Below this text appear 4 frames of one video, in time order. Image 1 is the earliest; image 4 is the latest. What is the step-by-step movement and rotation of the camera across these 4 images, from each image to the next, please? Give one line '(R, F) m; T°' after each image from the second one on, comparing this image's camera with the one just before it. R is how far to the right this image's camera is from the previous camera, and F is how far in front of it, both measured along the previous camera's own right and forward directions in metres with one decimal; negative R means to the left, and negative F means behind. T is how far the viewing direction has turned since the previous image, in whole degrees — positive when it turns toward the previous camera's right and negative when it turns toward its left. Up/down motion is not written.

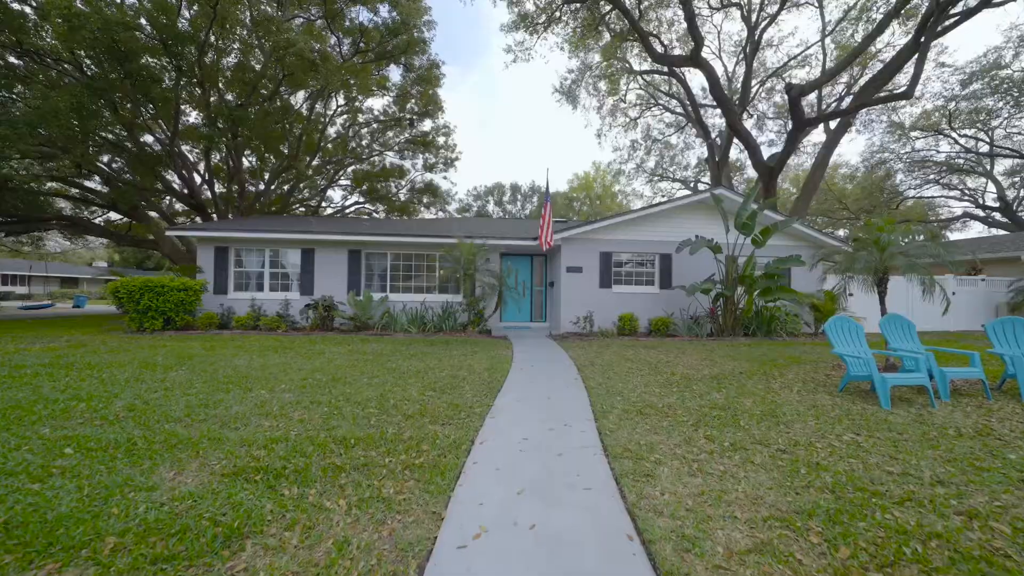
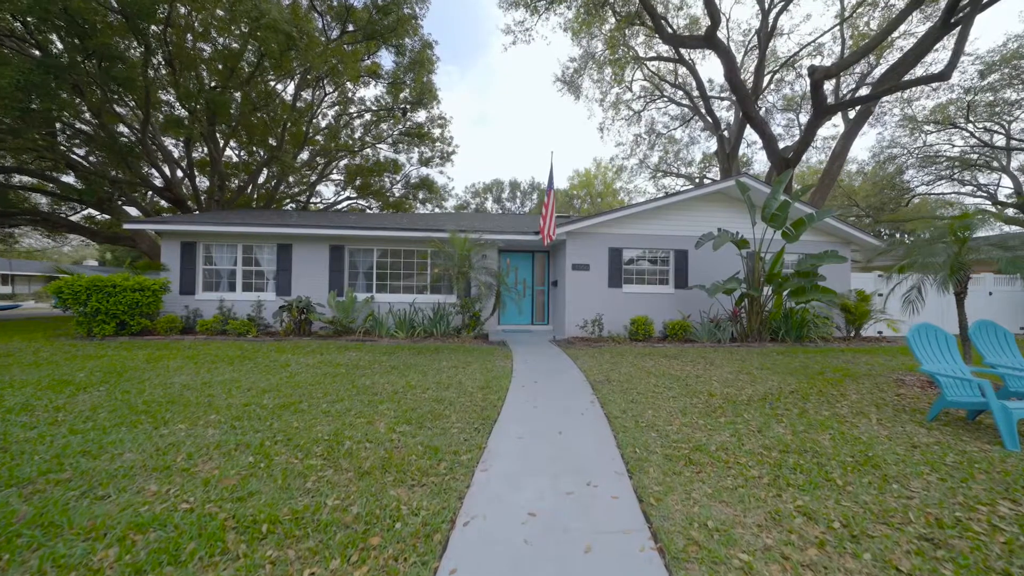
(0.0, +1.2) m; 0°
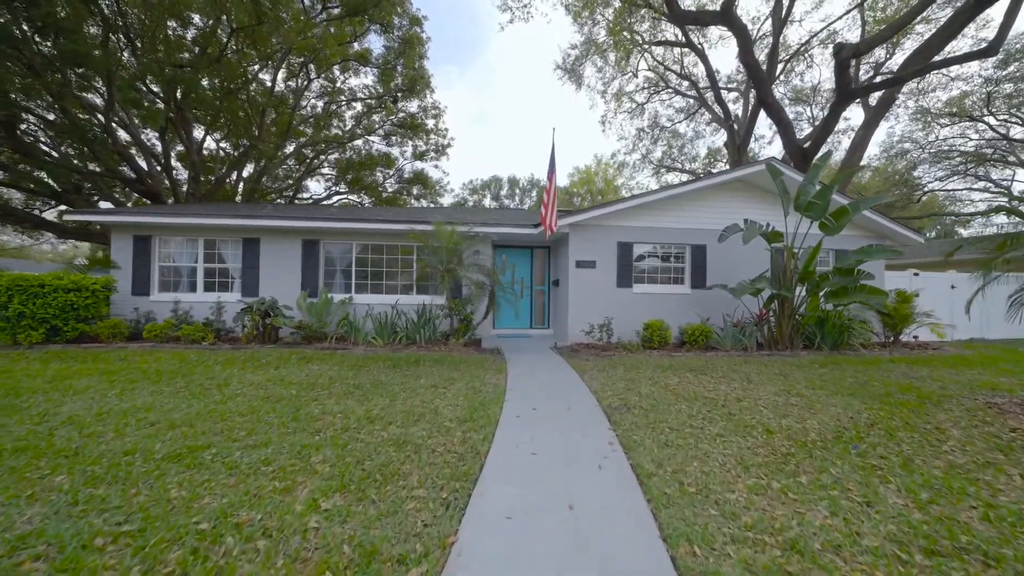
(+0.2, +1.3) m; 0°
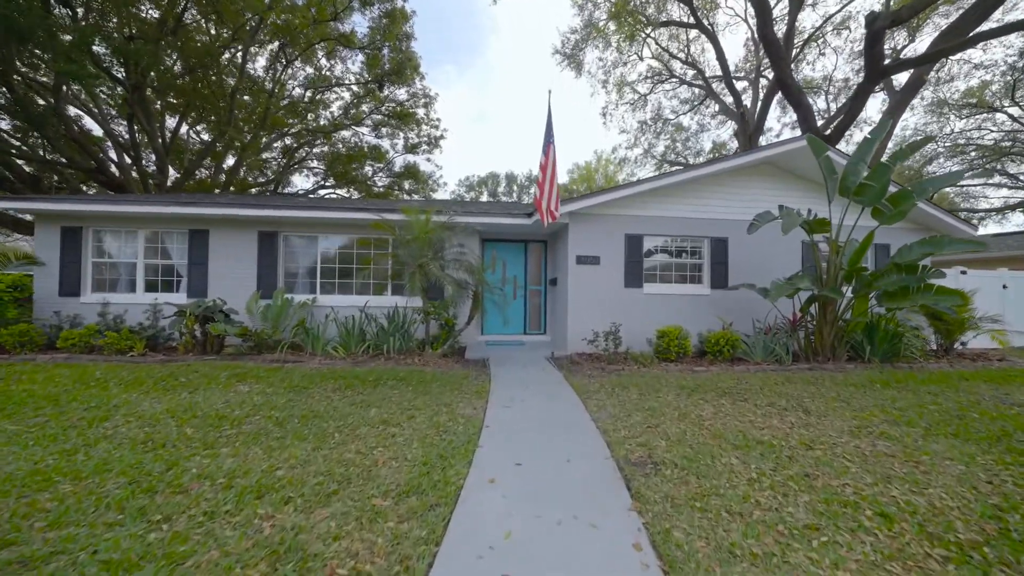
(+0.5, +1.4) m; 0°
